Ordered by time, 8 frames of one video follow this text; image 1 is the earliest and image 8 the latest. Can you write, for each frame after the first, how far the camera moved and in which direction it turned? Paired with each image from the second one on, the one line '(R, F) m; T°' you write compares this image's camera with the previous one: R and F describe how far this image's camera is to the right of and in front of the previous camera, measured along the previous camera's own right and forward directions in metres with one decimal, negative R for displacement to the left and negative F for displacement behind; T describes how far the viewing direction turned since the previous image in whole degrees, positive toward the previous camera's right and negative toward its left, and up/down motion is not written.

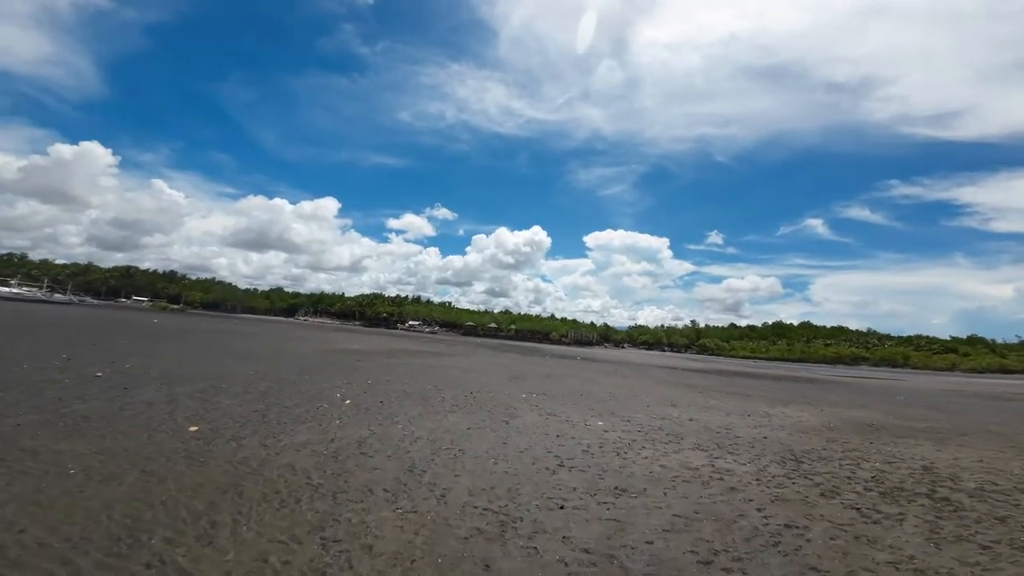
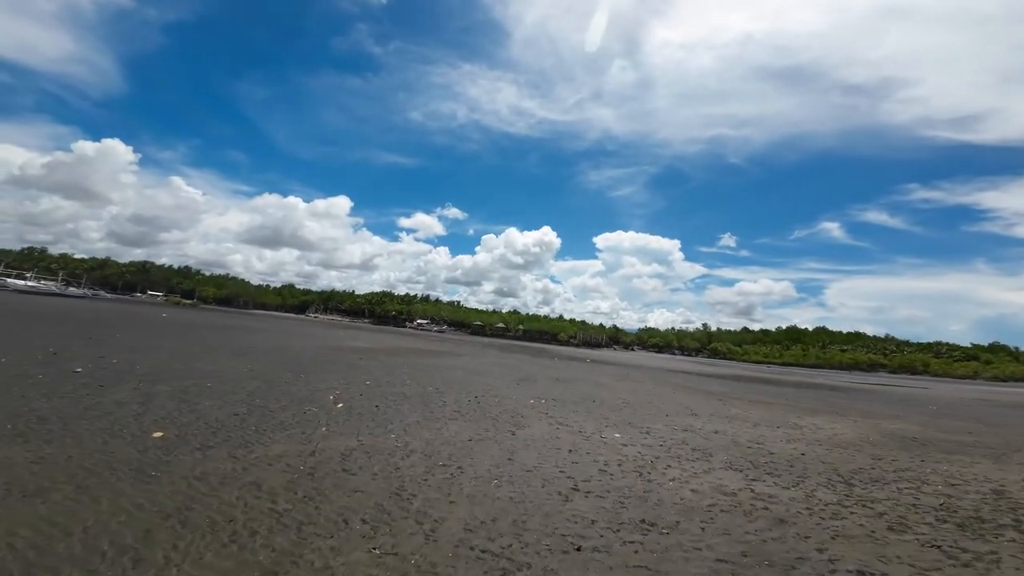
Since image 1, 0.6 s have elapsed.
(0.0, +2.0) m; -1°
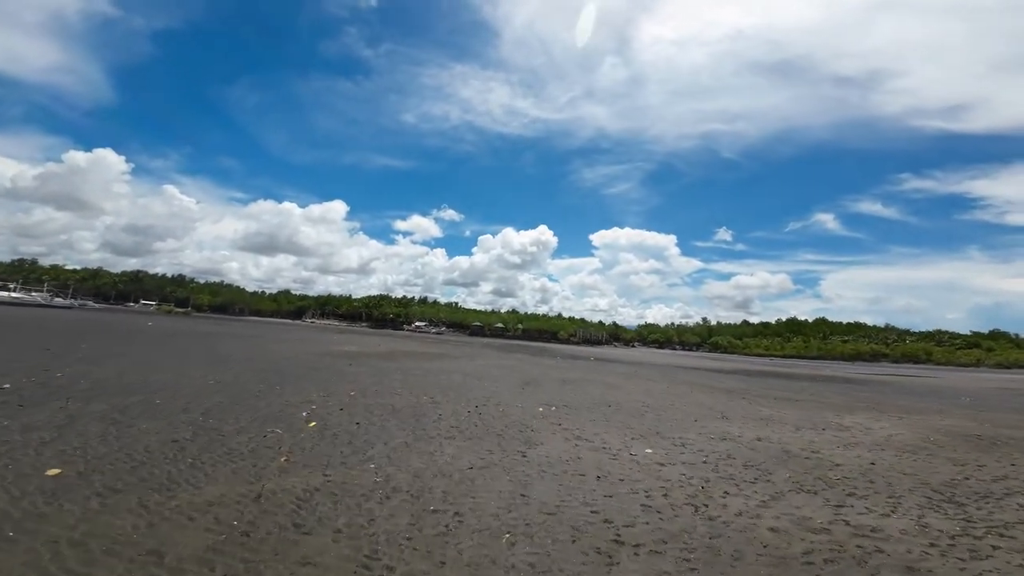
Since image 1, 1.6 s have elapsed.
(-0.2, +3.4) m; 0°
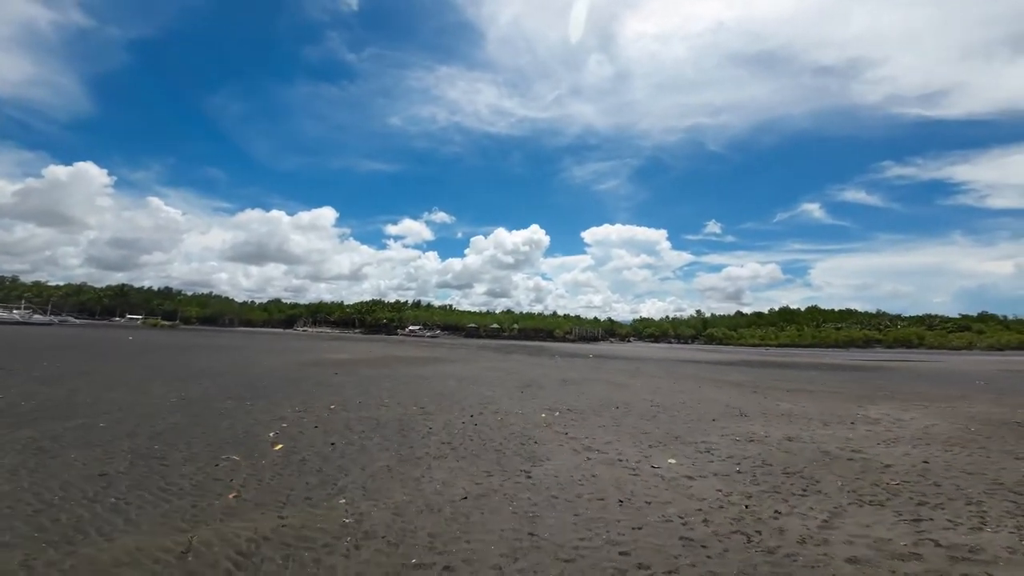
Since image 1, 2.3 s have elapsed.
(-0.1, +2.2) m; +1°
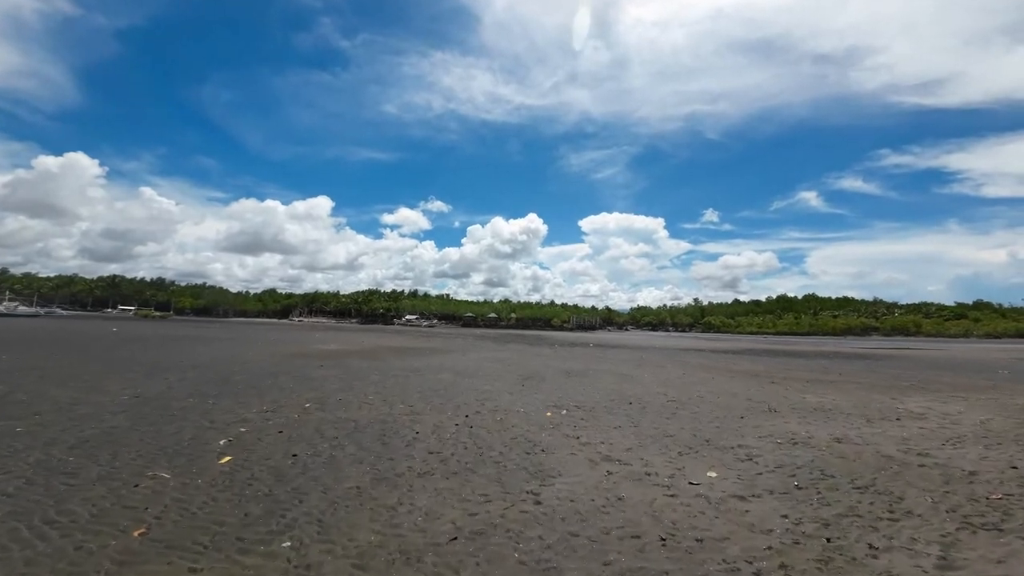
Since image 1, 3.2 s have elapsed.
(-0.1, +2.7) m; 0°
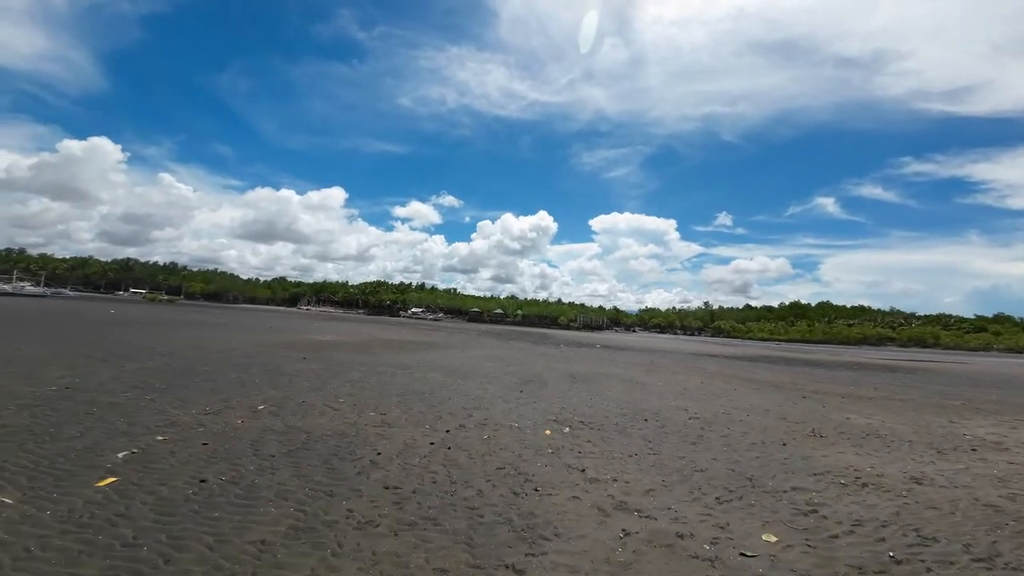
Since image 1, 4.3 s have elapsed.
(+0.3, +3.1) m; -1°
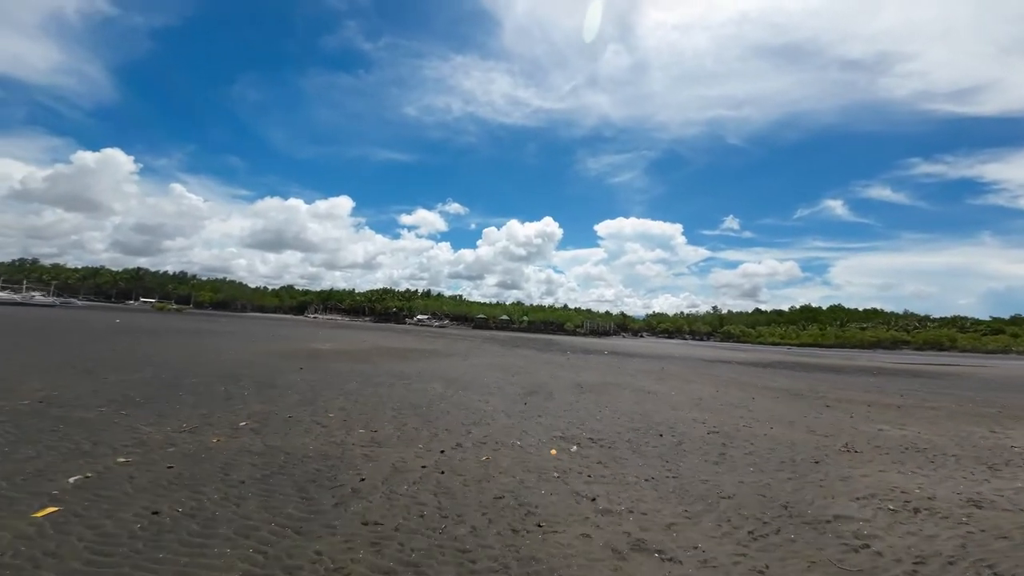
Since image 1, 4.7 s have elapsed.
(+0.2, +1.3) m; -1°
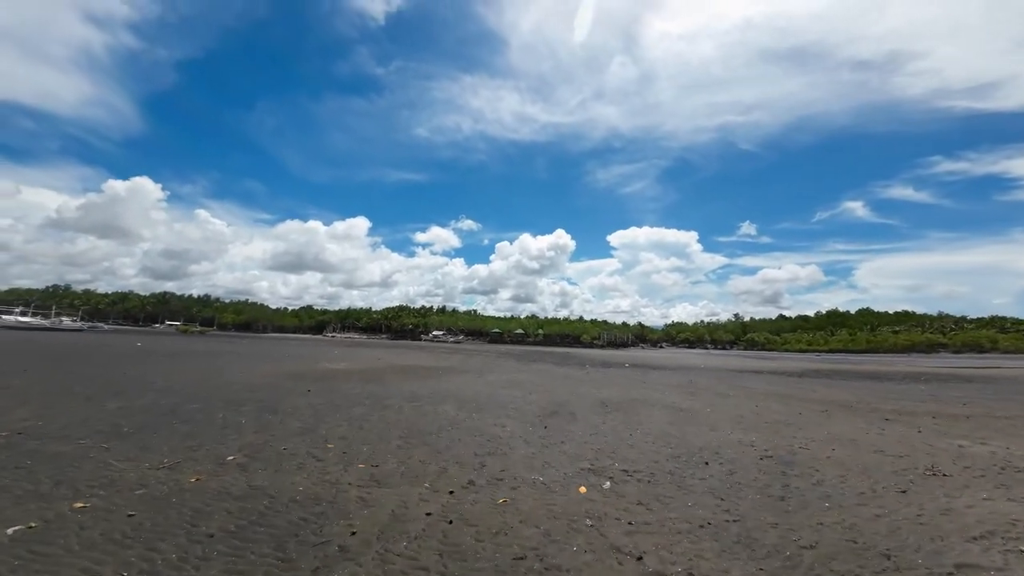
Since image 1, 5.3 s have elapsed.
(0.0, +1.9) m; -2°
